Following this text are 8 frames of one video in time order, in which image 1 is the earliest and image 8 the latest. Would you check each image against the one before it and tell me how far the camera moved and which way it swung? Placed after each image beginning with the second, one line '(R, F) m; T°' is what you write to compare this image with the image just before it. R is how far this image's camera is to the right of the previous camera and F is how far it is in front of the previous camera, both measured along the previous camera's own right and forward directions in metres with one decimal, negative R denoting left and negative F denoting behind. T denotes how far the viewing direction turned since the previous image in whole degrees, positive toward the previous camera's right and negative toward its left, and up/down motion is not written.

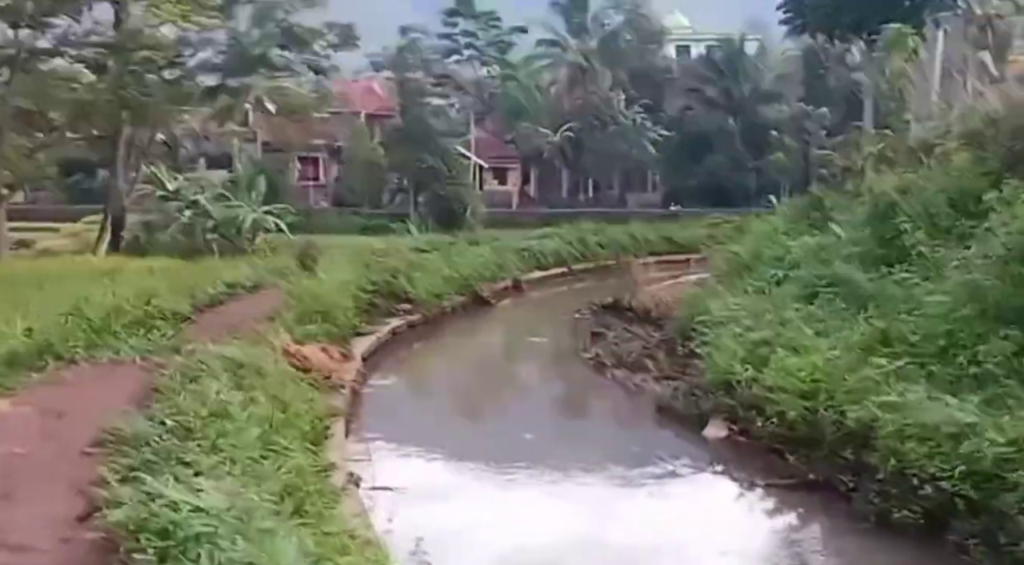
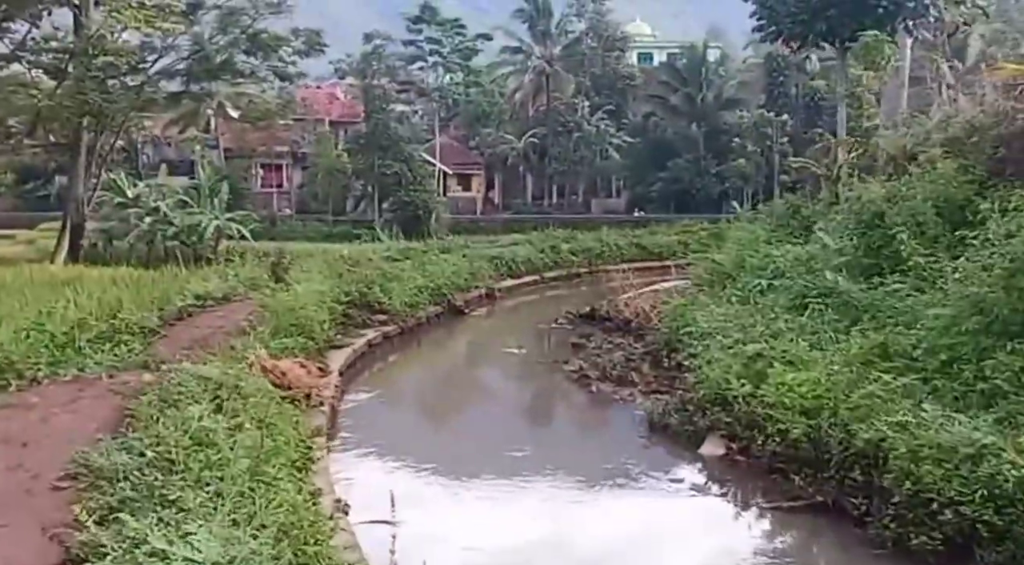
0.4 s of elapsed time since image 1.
(-0.1, +0.3) m; +2°
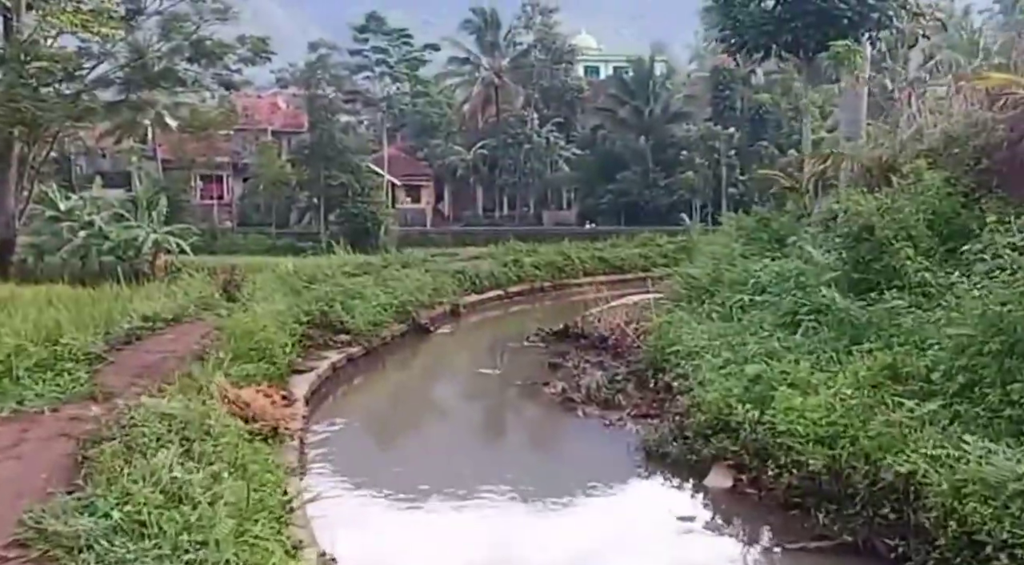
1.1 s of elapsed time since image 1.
(-0.2, +0.5) m; +3°
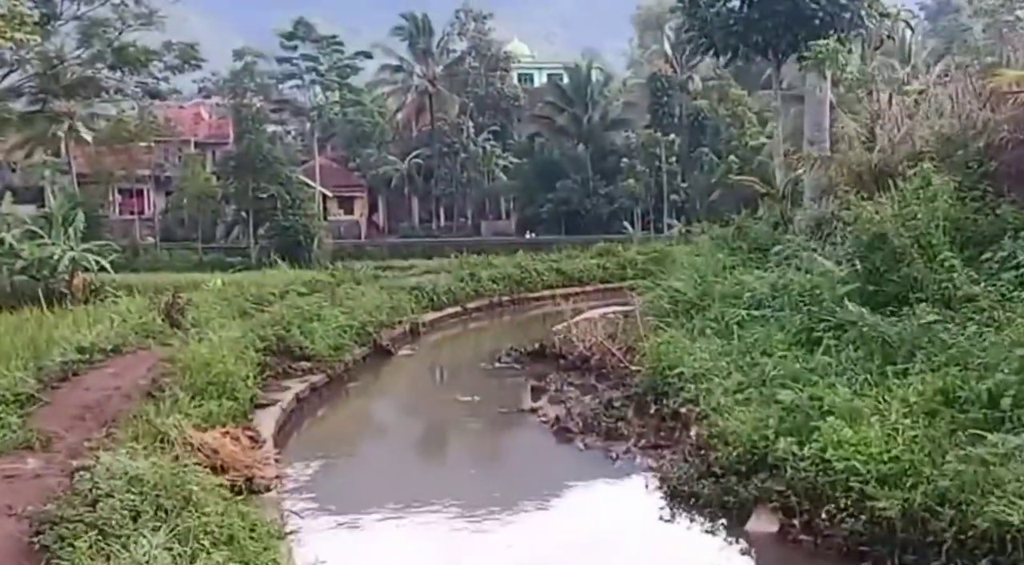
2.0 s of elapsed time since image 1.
(-0.4, +0.8) m; +3°
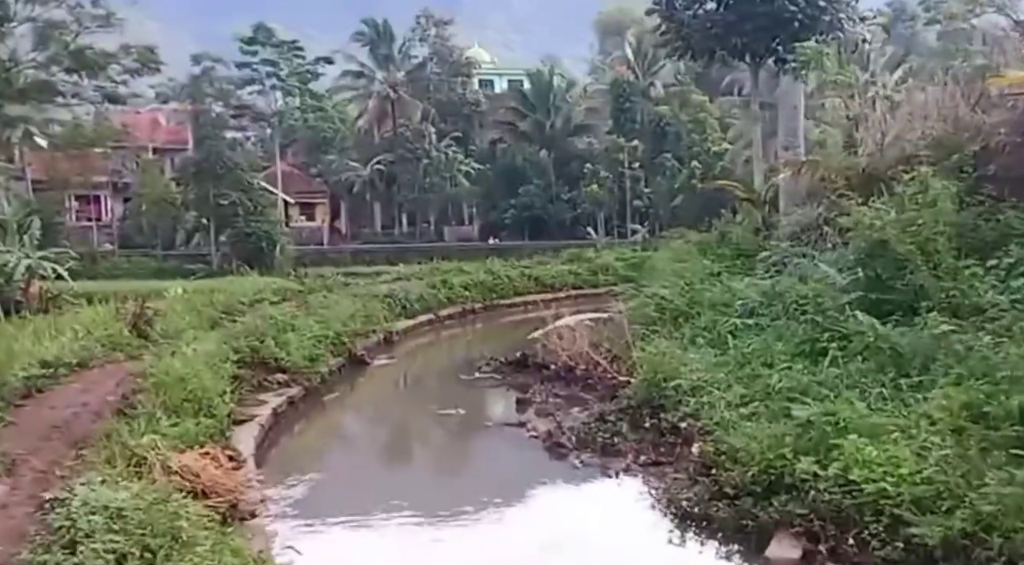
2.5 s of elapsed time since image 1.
(-0.2, +0.4) m; +2°
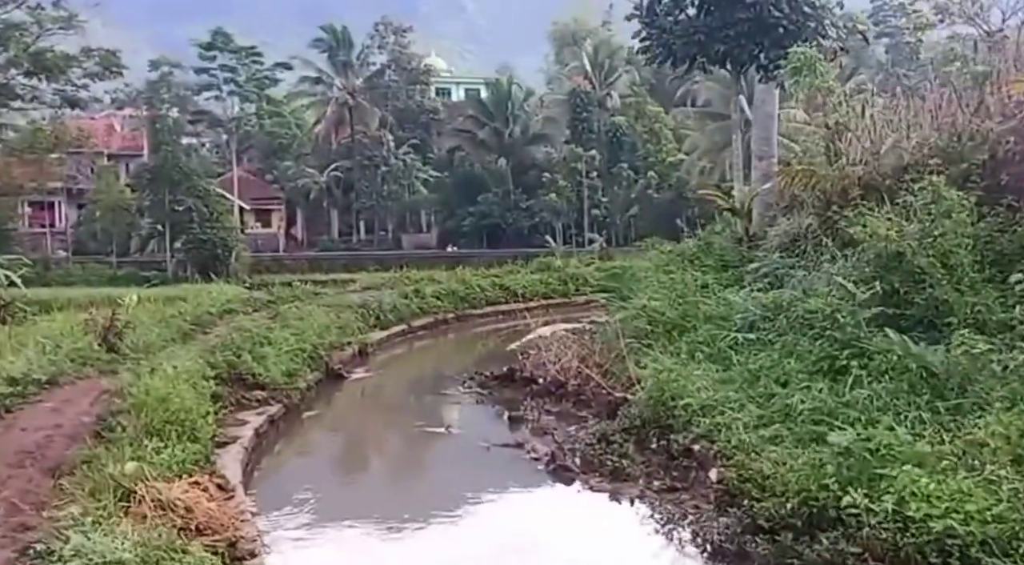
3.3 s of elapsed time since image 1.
(-0.3, +0.4) m; +2°
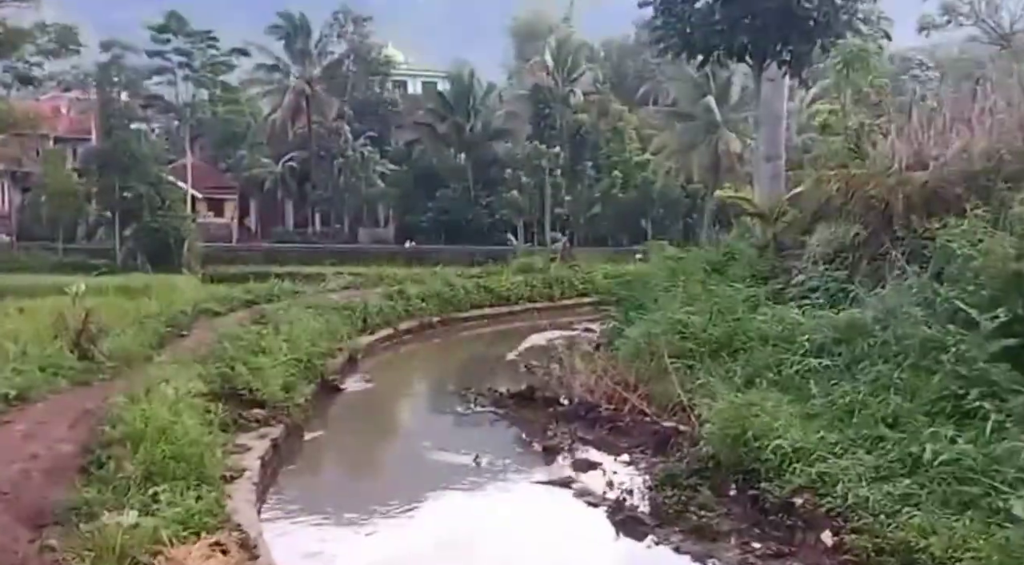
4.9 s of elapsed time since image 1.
(-0.6, +1.2) m; +2°
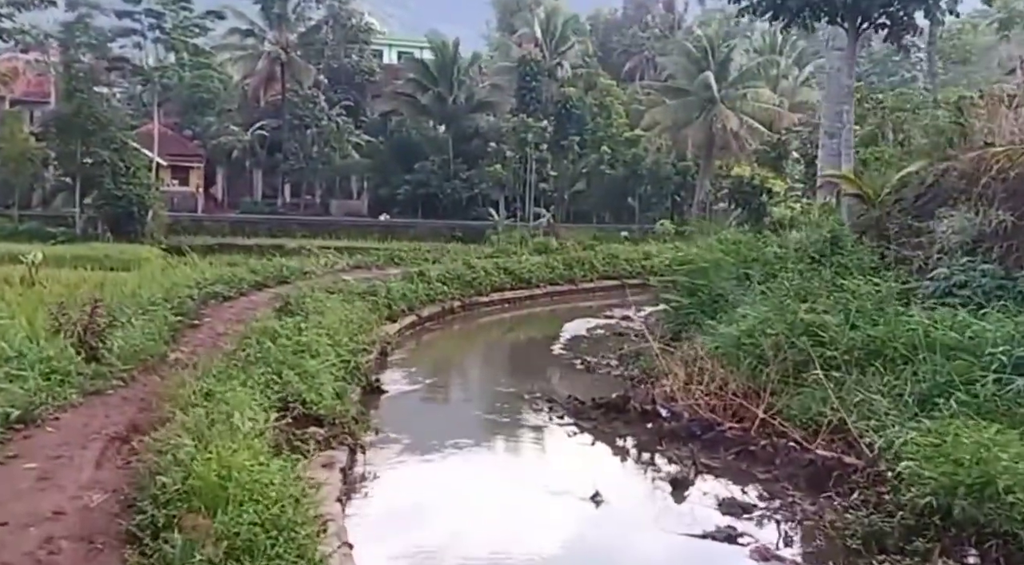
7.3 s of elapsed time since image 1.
(-0.9, +1.7) m; +2°
